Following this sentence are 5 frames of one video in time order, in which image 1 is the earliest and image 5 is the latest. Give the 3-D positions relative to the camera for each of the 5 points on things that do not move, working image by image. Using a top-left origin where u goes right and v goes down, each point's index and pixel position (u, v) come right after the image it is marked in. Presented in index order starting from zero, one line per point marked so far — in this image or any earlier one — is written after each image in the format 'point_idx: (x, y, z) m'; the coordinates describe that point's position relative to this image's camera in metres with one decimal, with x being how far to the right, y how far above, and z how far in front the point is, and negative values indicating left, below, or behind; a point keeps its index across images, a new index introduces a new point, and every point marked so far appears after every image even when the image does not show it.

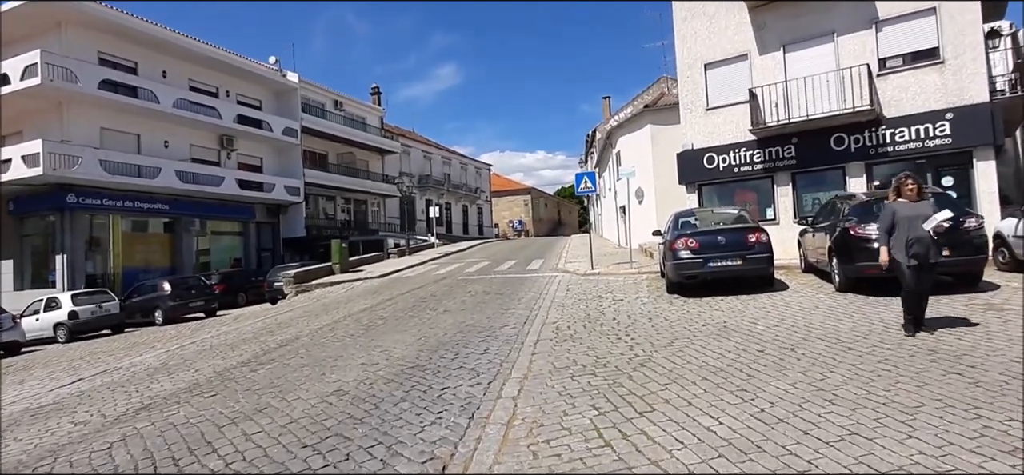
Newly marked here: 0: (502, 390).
0: (-0.1, -1.6, +5.4) m
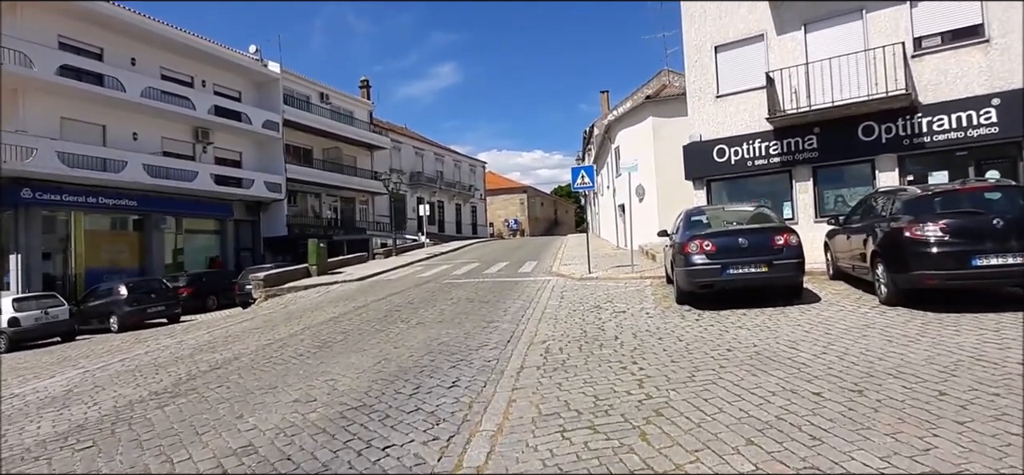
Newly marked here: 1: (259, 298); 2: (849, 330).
0: (-0.4, -1.6, +3.9) m
1: (-8.4, -2.0, +17.1) m
2: (+4.1, -1.1, +6.3) m
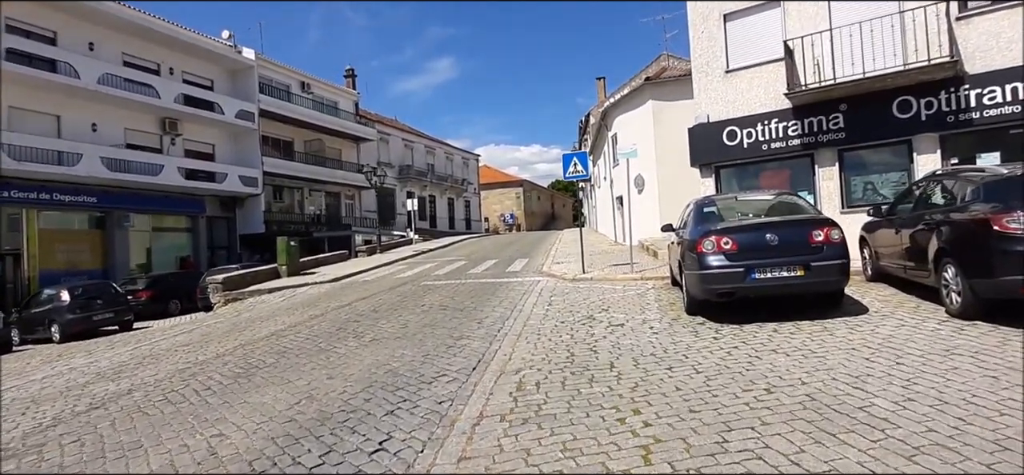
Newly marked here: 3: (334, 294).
0: (-0.7, -1.6, +2.2) m
1: (-8.8, -2.0, +15.4) m
2: (+3.8, -1.1, +4.7) m
3: (-4.9, -1.6, +14.1) m
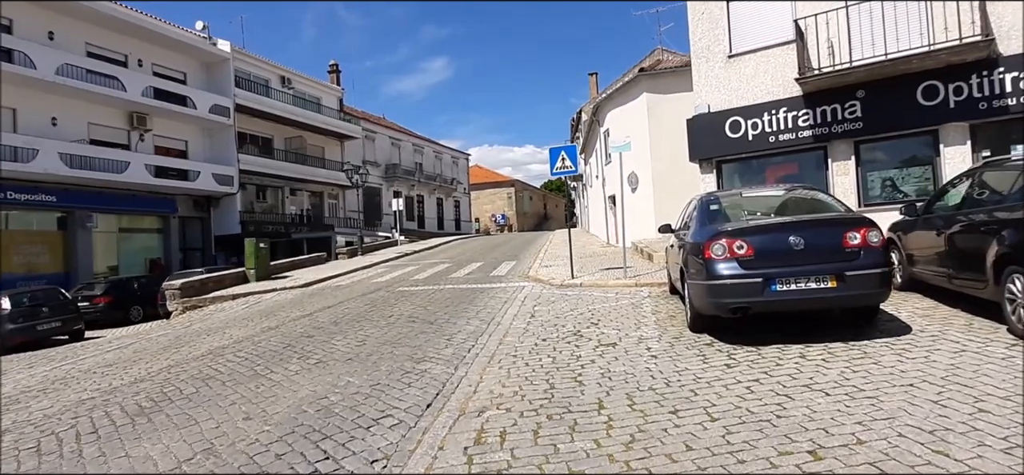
0: (-1.0, -1.7, +1.0) m
1: (-9.2, -2.0, +14.1) m
2: (+3.4, -1.1, +3.5) m
3: (-5.3, -1.6, +12.9) m
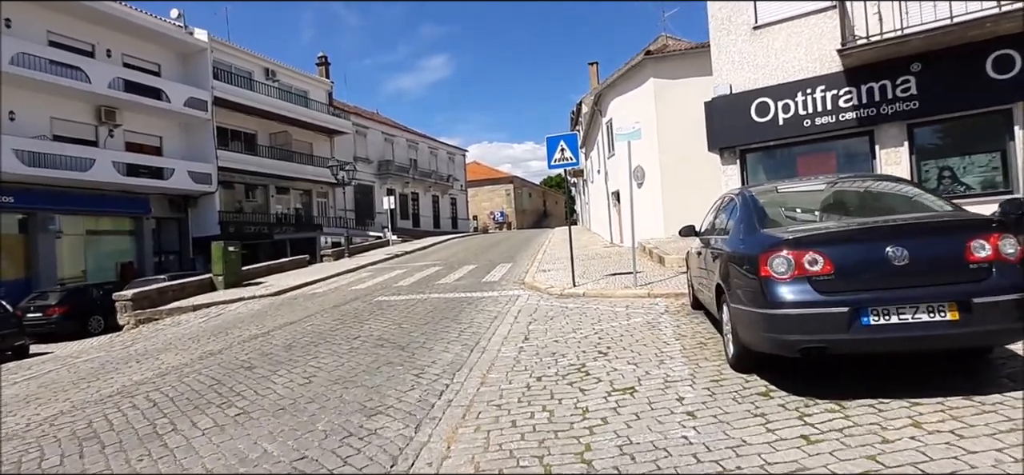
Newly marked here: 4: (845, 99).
0: (-1.2, -1.8, -0.6) m
1: (-9.4, -2.1, +12.5) m
2: (+3.3, -1.2, +1.9) m
3: (-5.5, -1.7, +11.3) m
4: (+5.9, +2.4, +9.1) m
